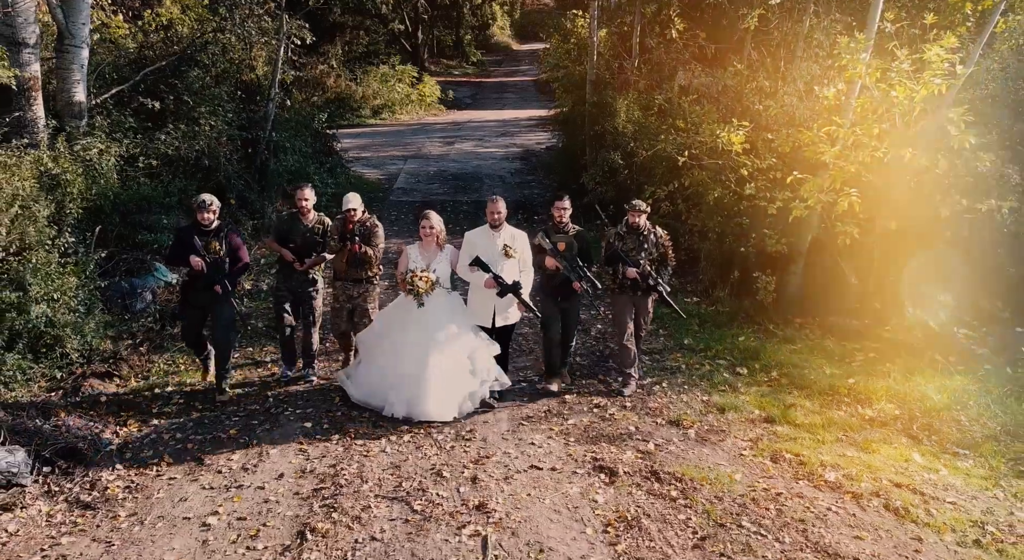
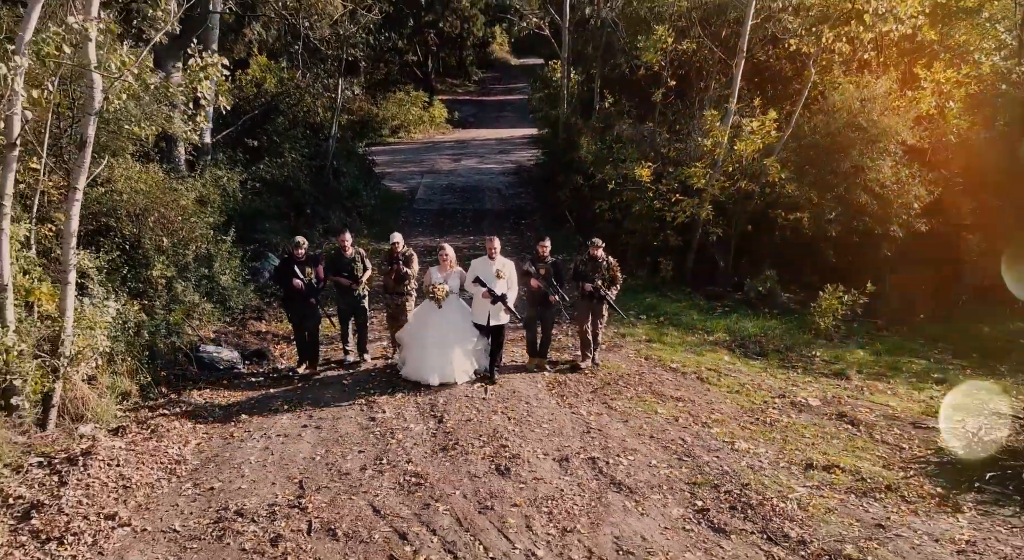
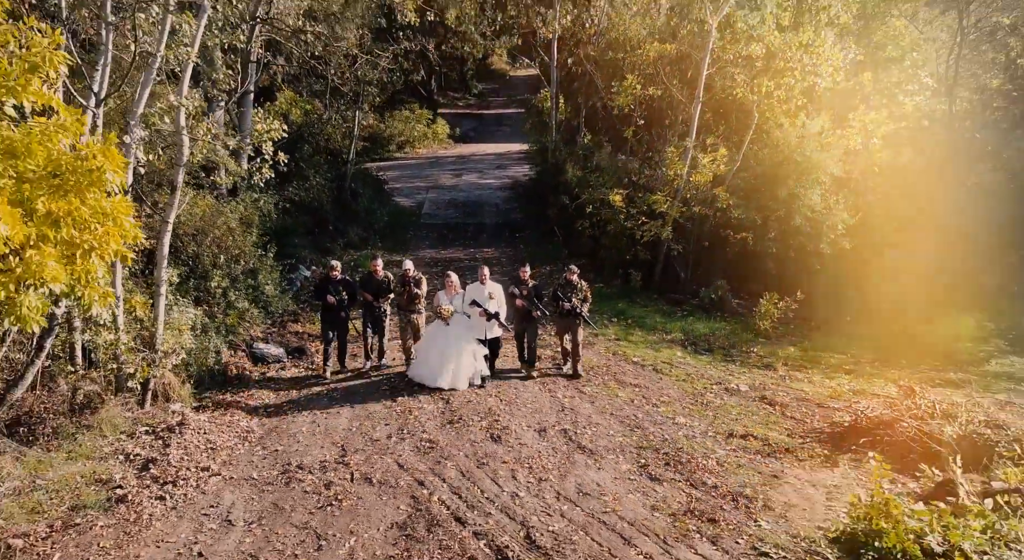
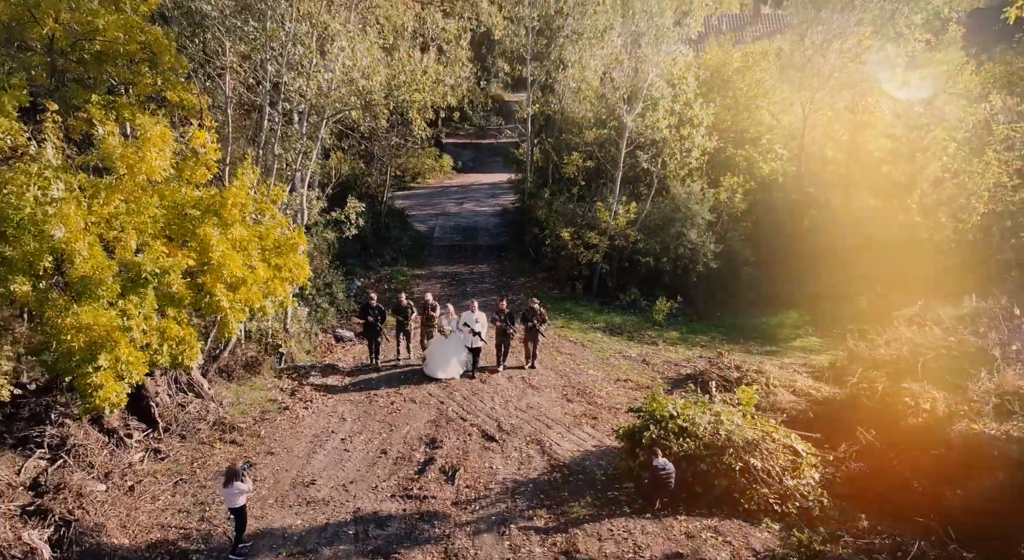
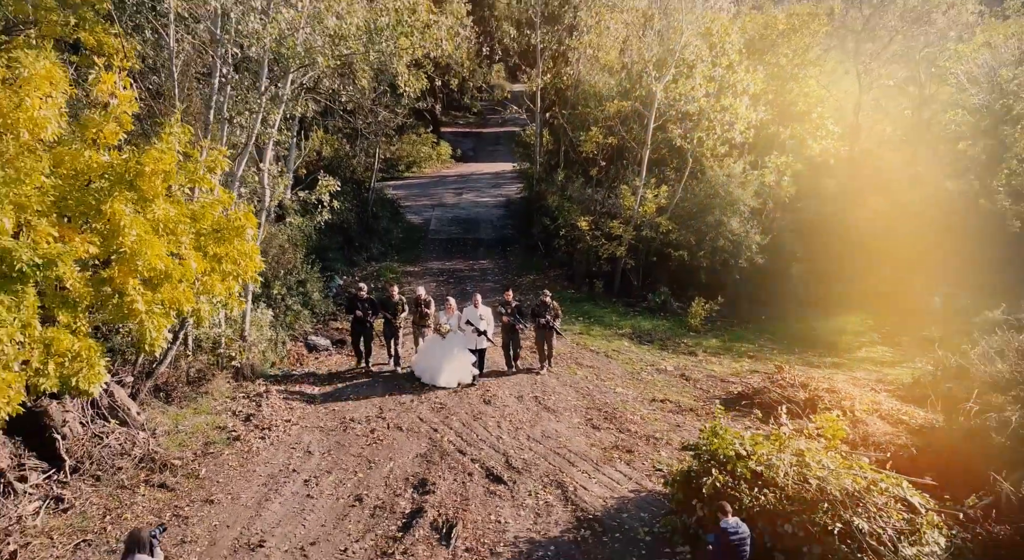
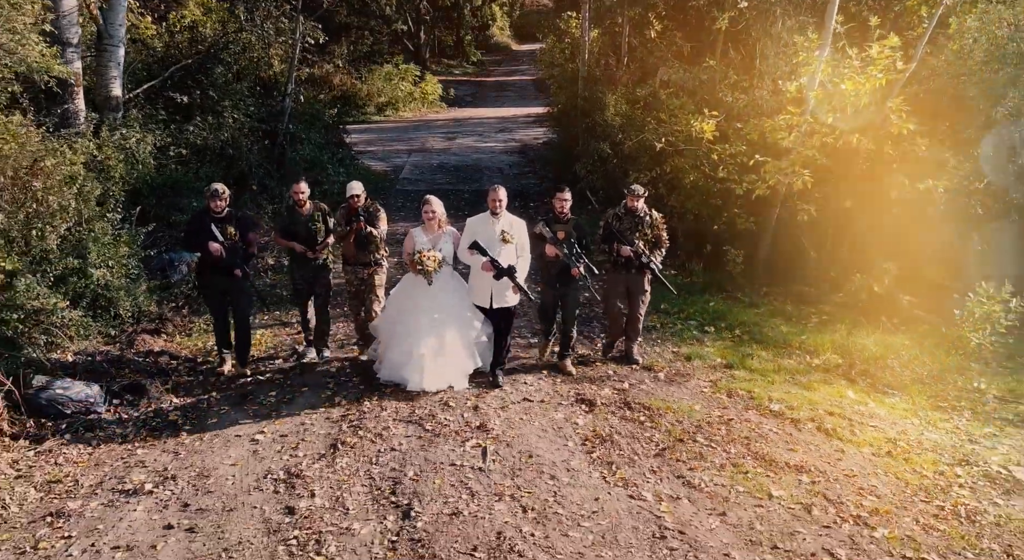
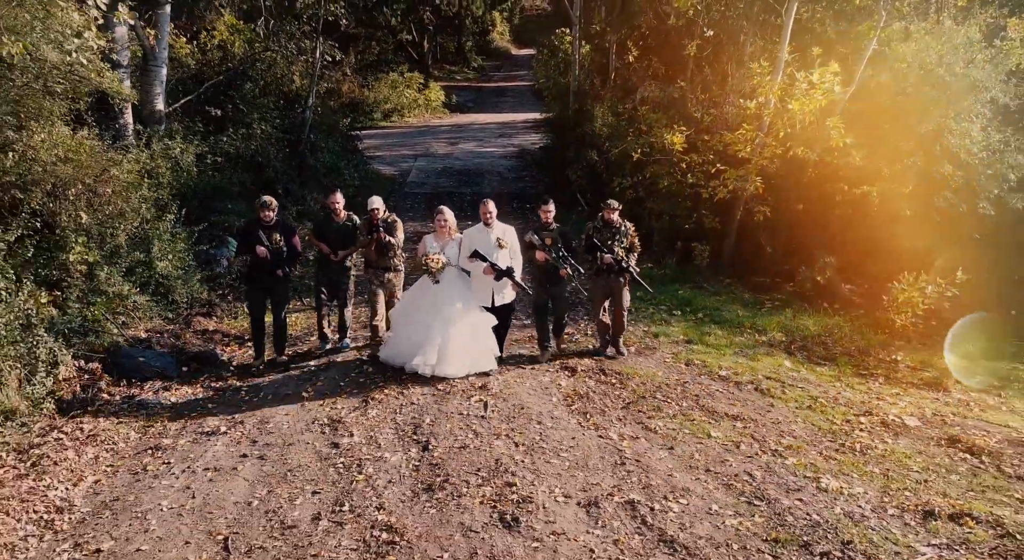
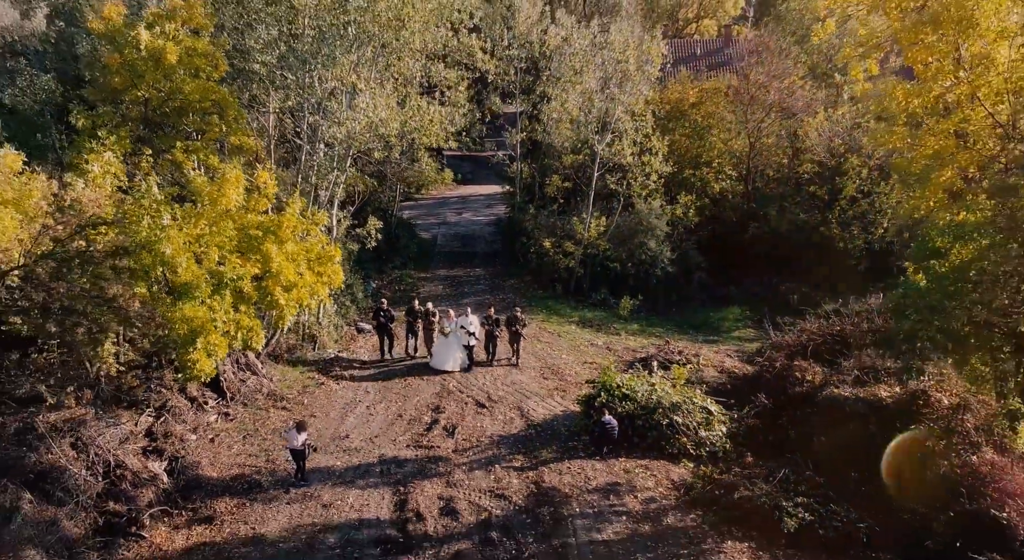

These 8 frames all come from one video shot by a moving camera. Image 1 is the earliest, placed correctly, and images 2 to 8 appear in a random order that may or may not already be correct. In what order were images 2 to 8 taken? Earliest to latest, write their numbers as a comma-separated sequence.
6, 7, 2, 3, 5, 4, 8
